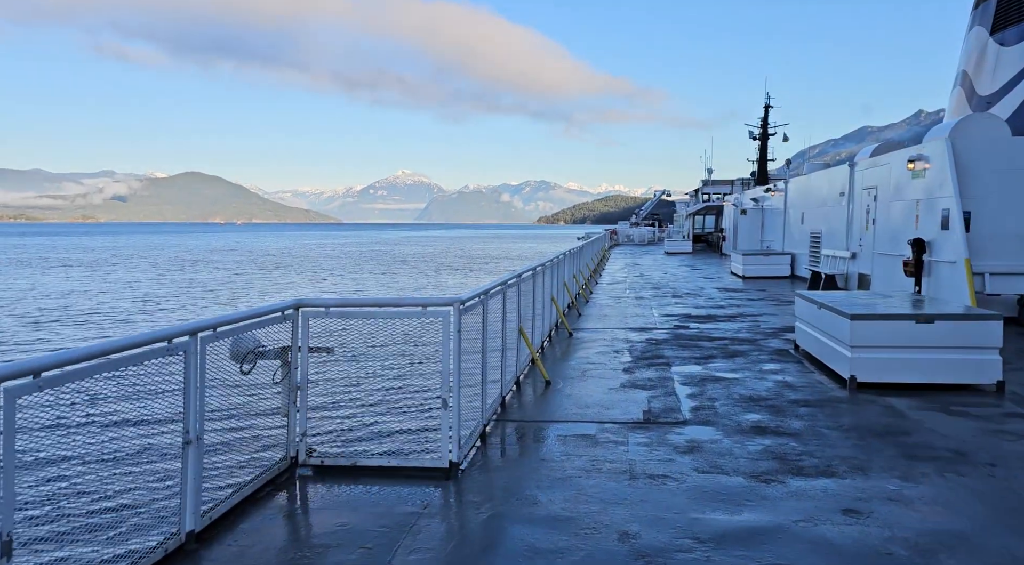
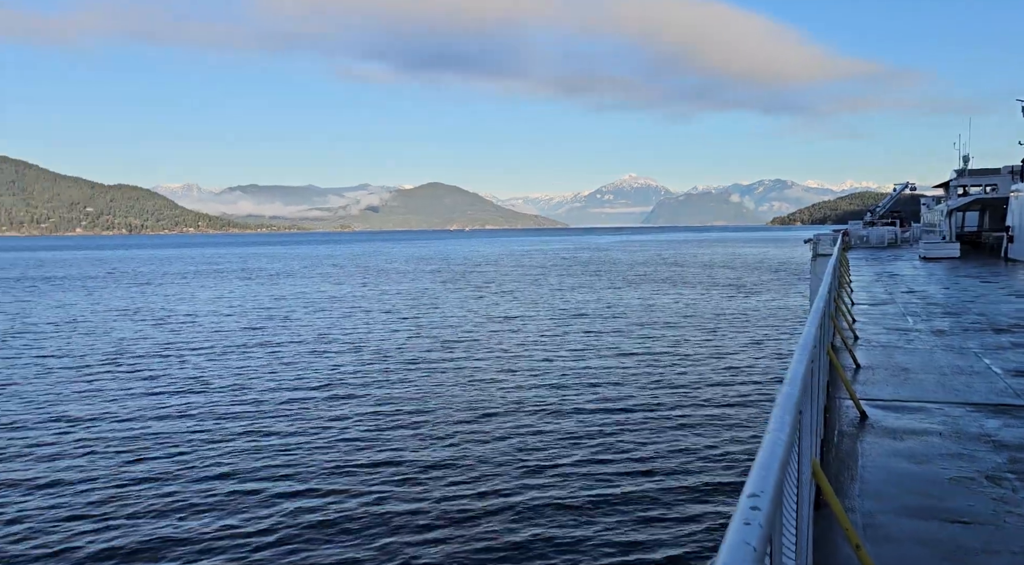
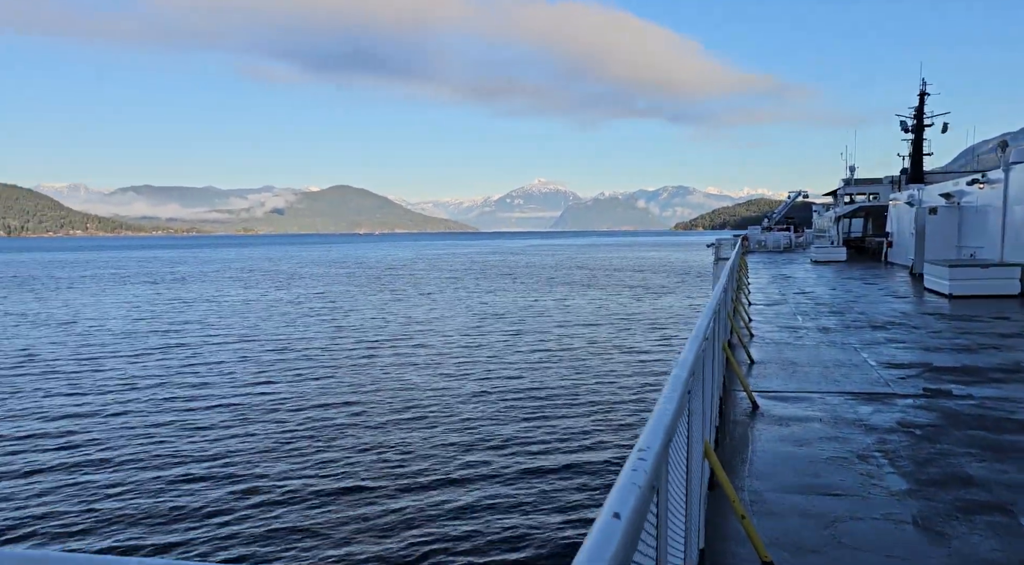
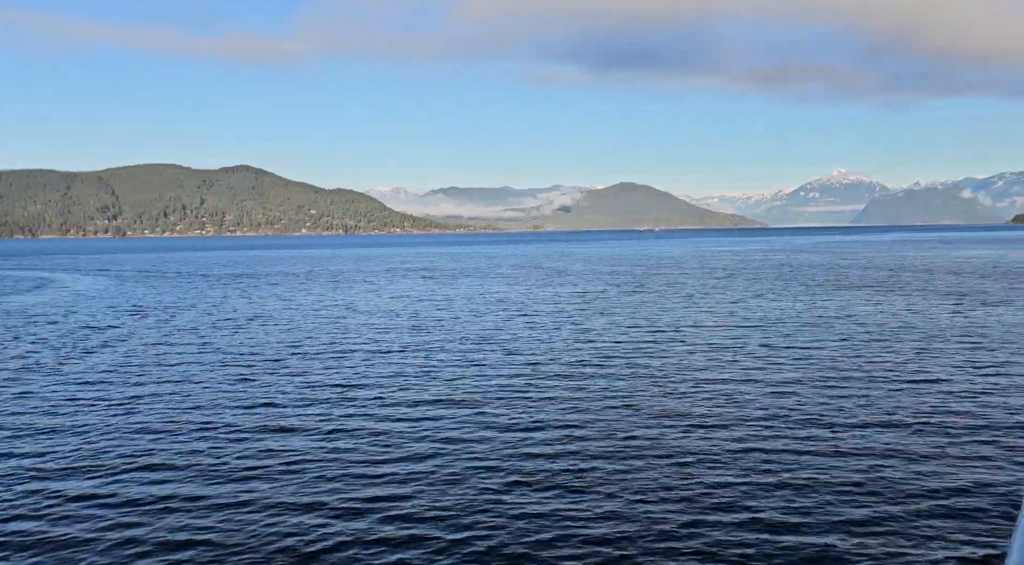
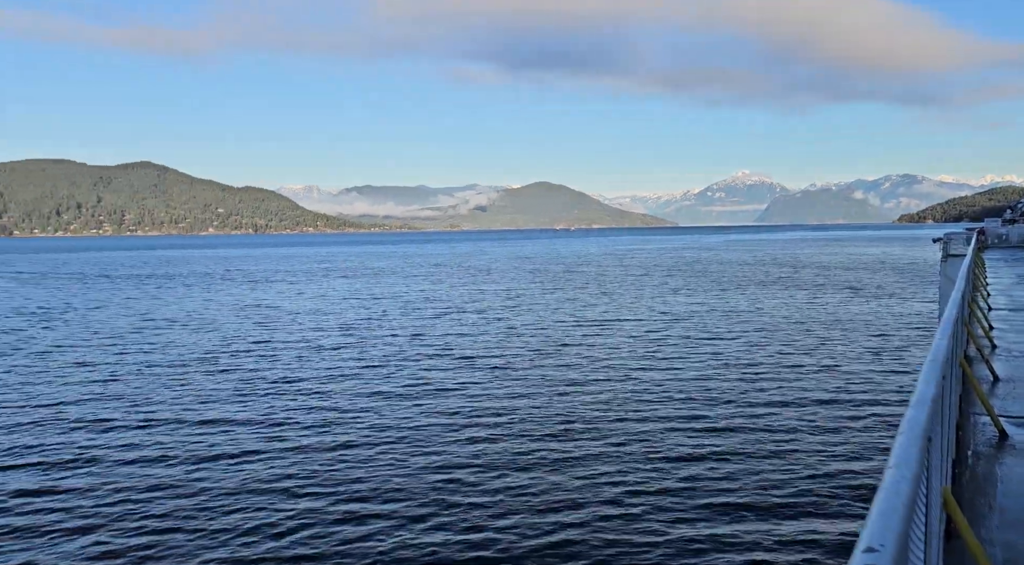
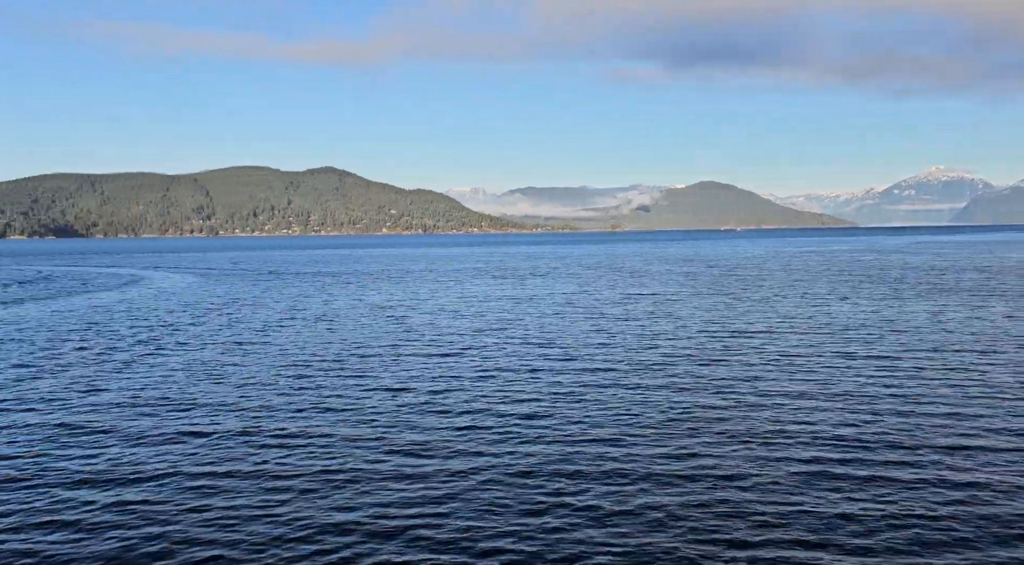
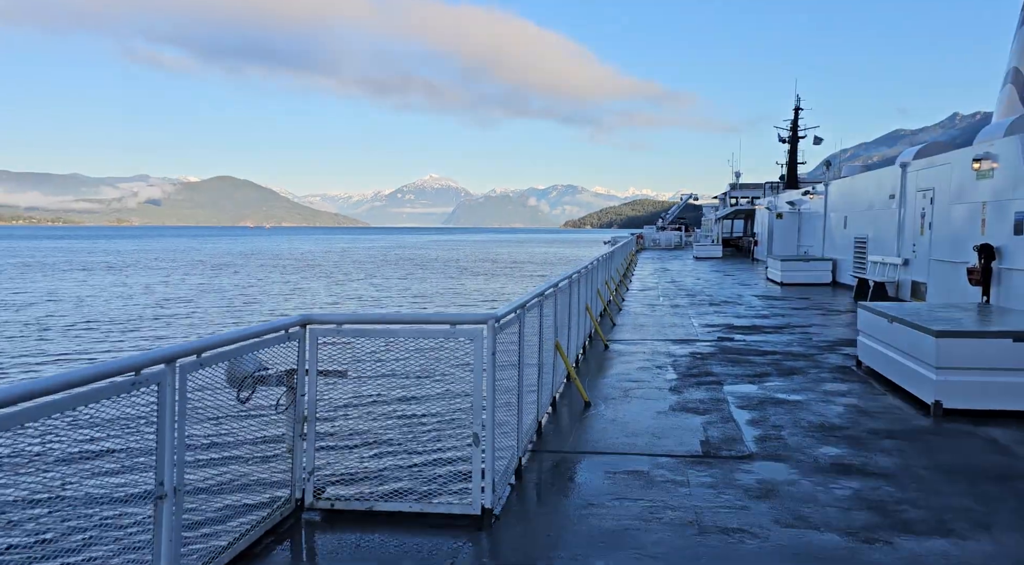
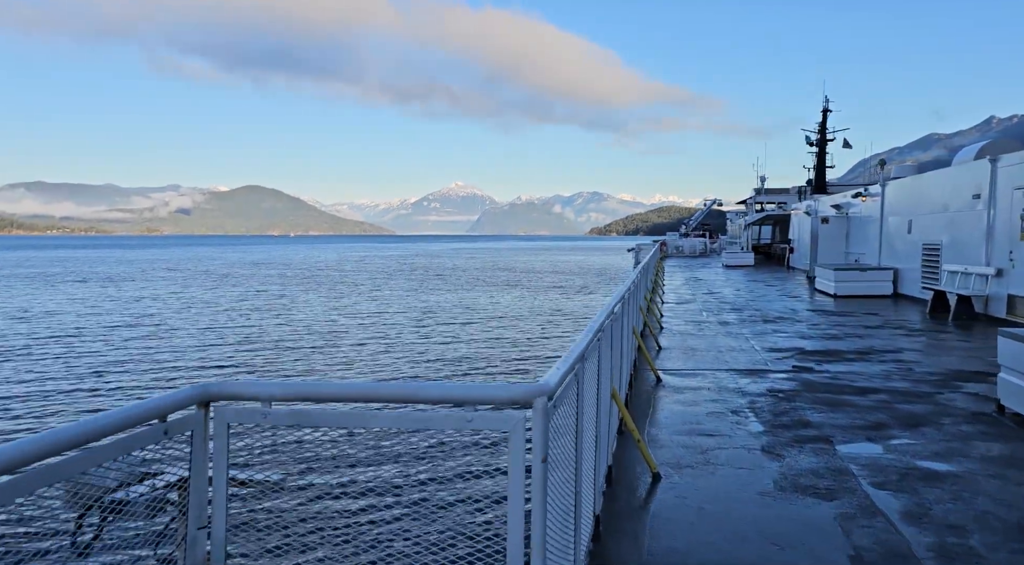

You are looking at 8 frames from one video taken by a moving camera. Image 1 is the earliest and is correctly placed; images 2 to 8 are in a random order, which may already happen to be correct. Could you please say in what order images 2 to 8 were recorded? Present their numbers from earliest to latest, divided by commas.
7, 8, 3, 2, 5, 4, 6
